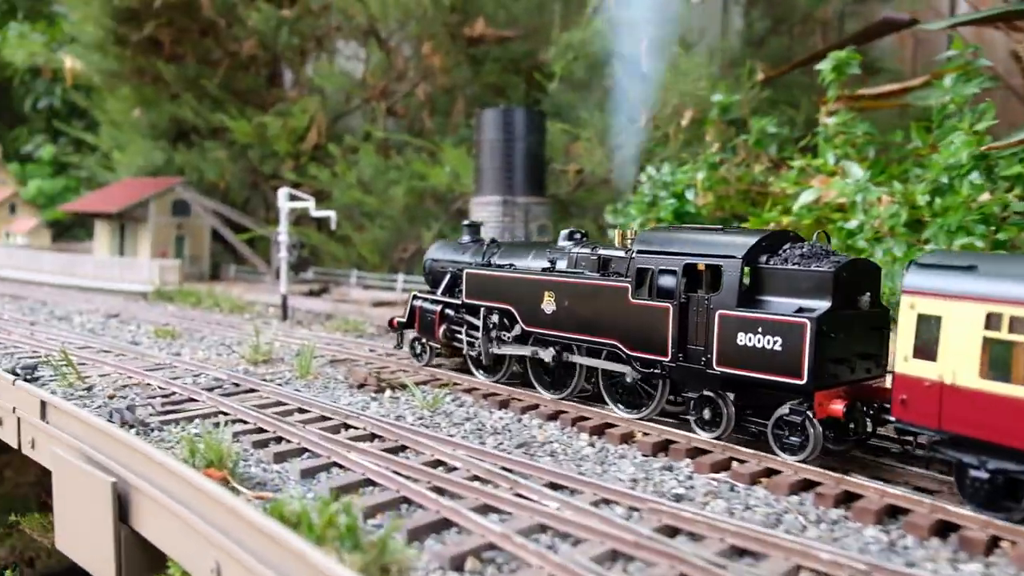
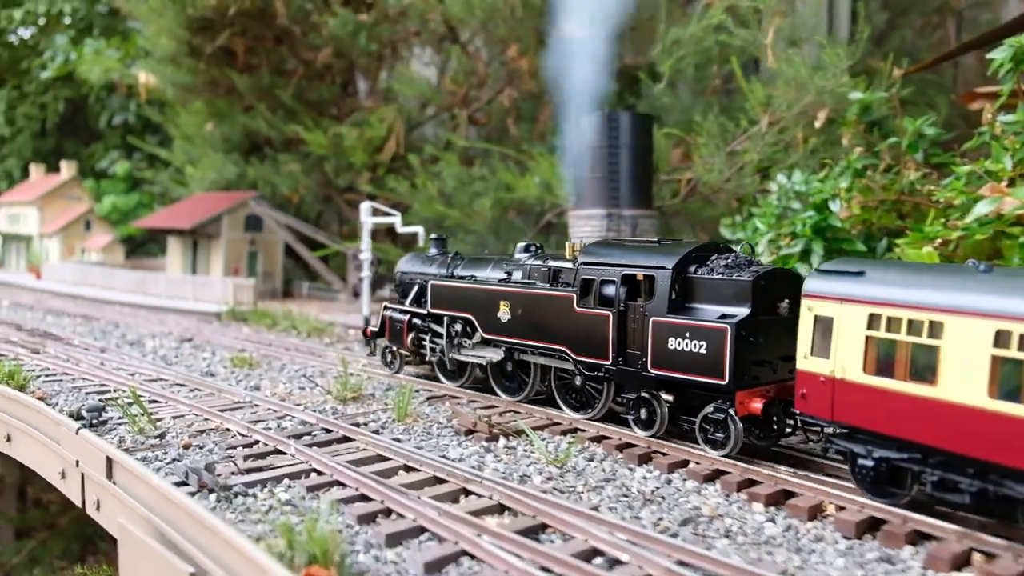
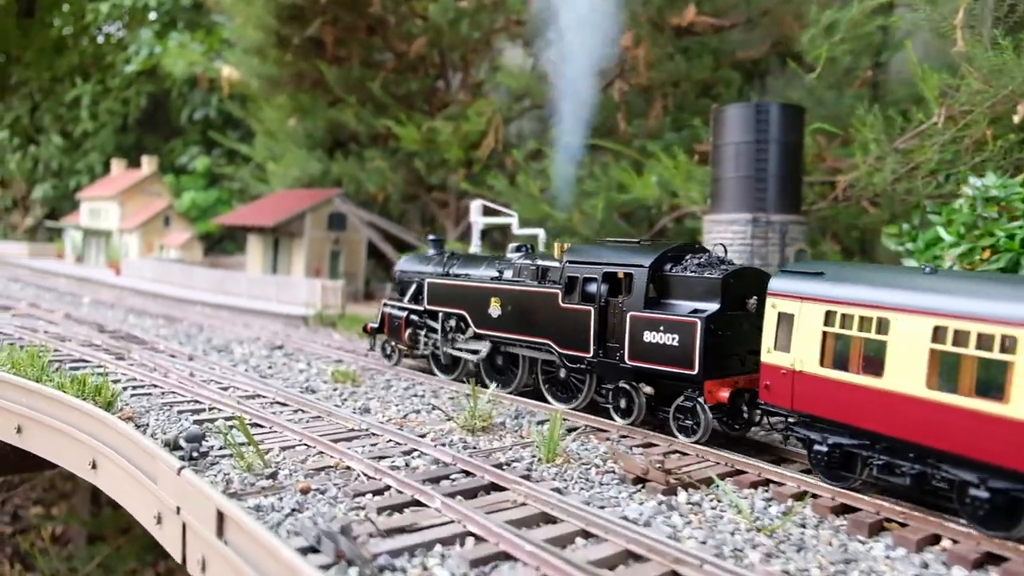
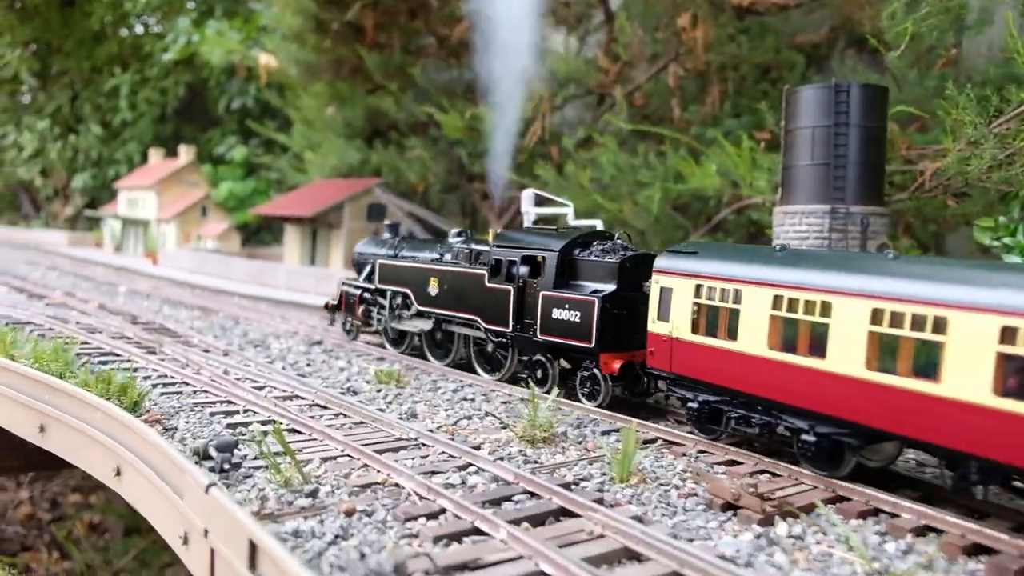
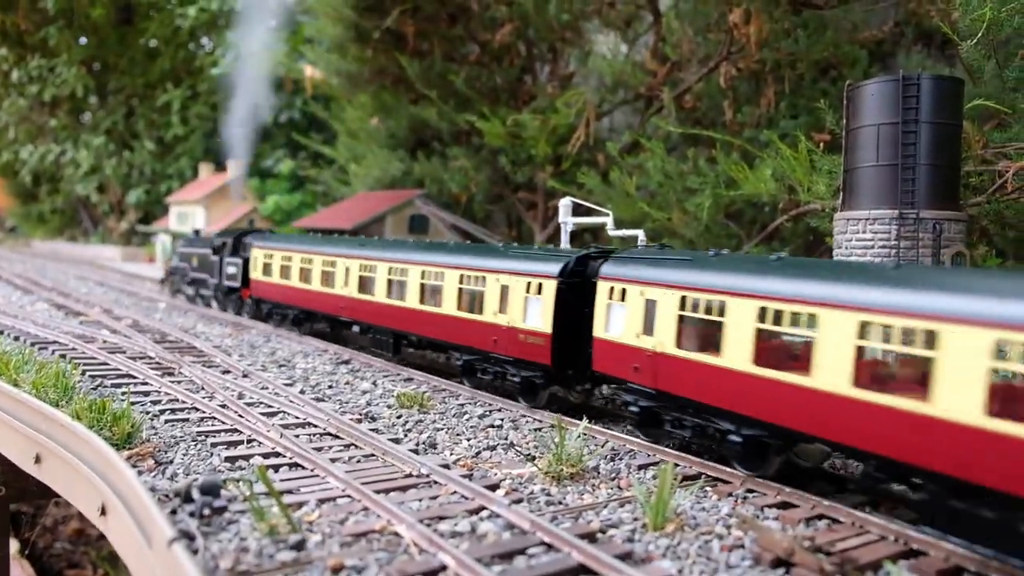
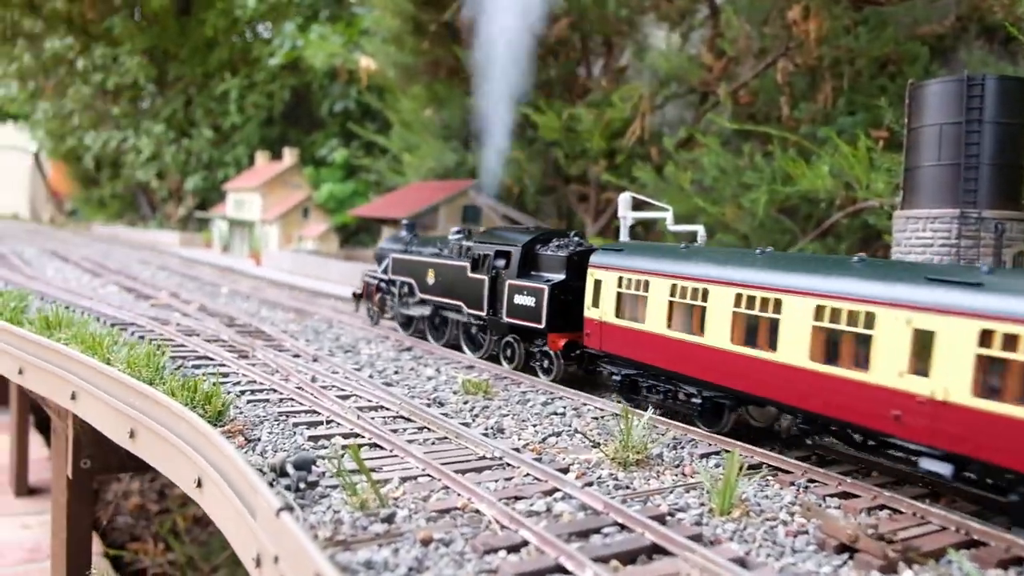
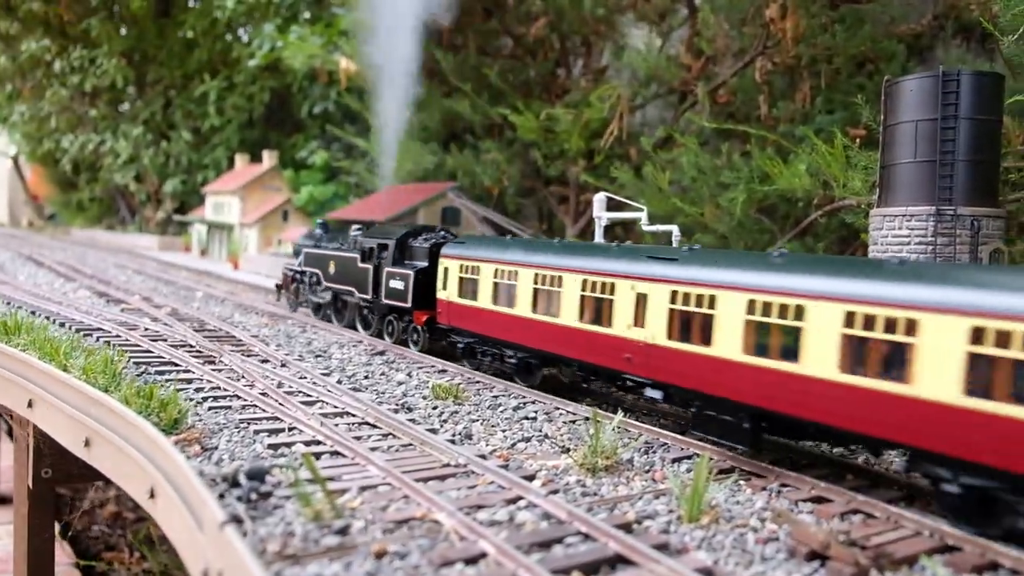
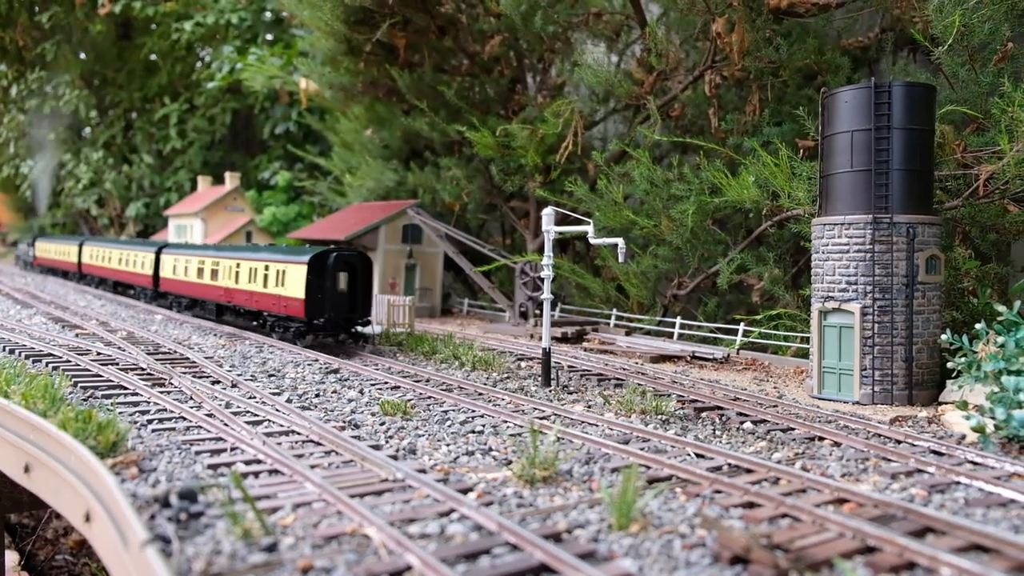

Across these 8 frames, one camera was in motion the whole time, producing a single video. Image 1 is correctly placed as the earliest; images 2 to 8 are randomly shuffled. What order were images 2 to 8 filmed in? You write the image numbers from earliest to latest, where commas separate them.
2, 3, 4, 6, 7, 5, 8
